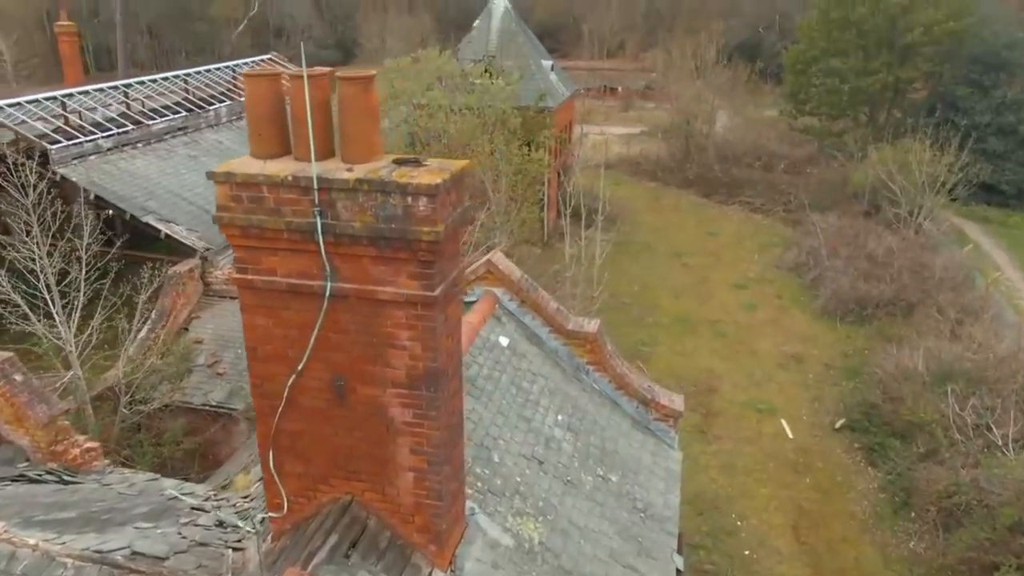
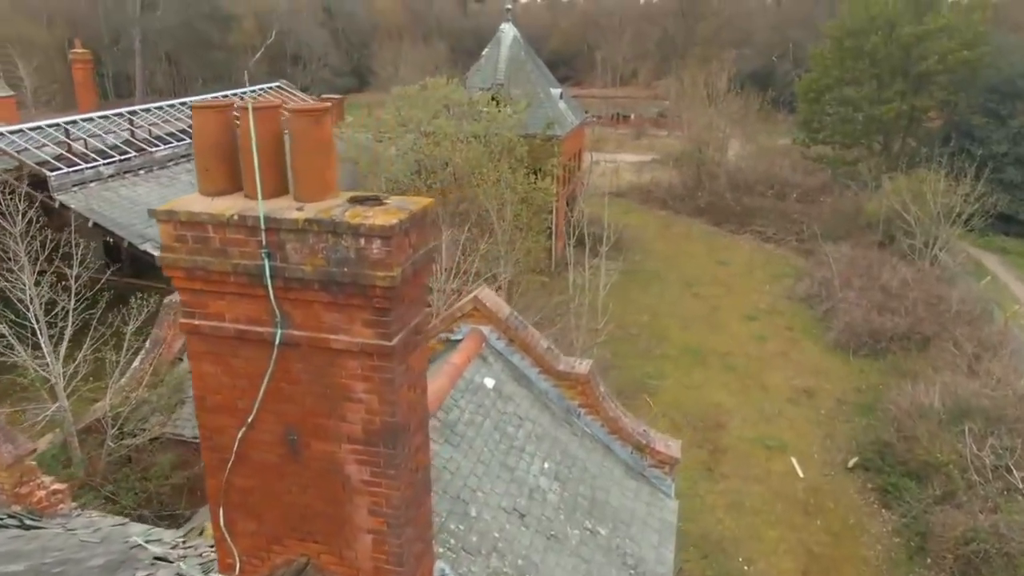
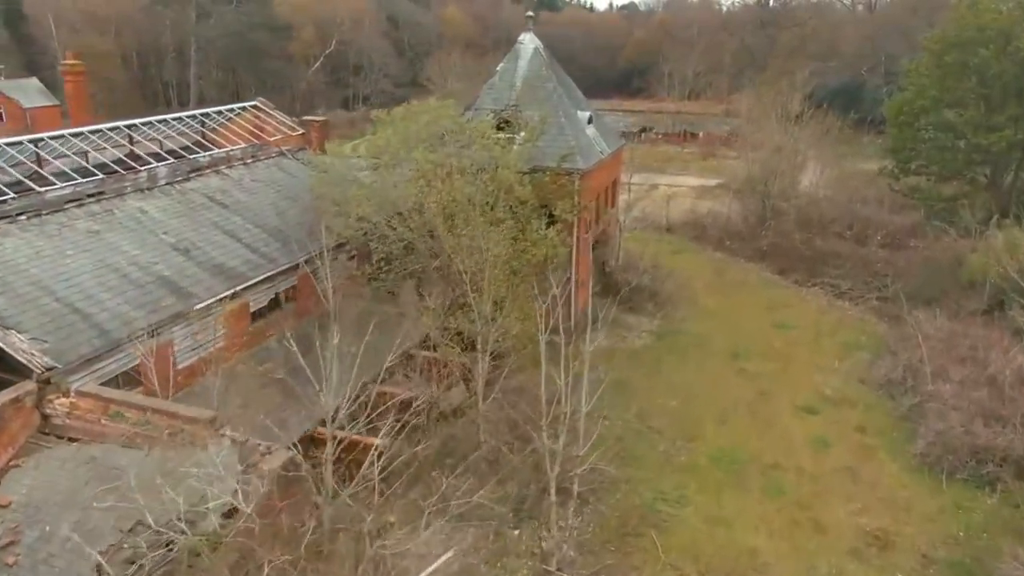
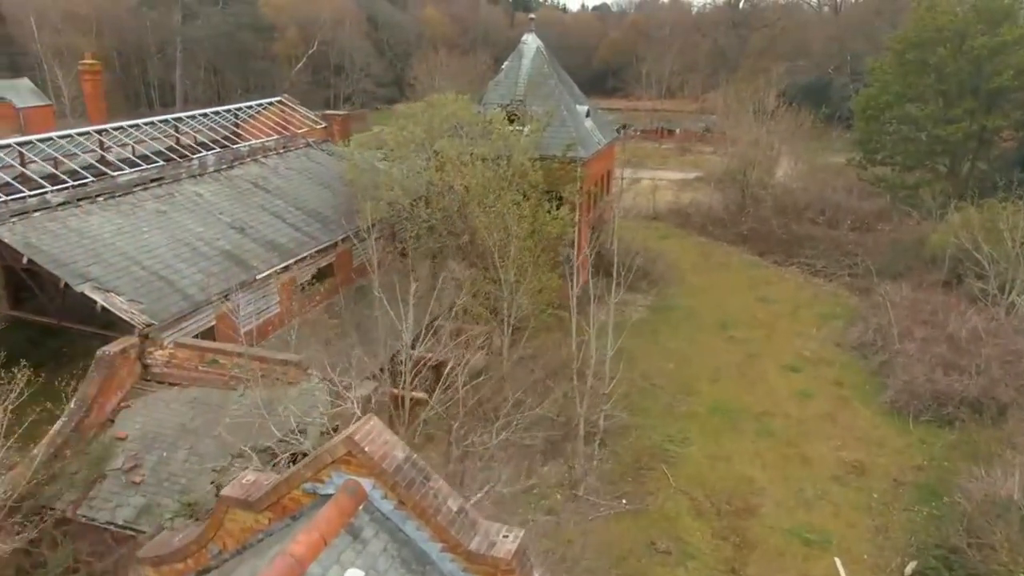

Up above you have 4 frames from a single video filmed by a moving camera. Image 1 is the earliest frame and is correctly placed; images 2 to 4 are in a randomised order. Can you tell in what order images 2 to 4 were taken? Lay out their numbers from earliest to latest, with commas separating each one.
2, 4, 3
